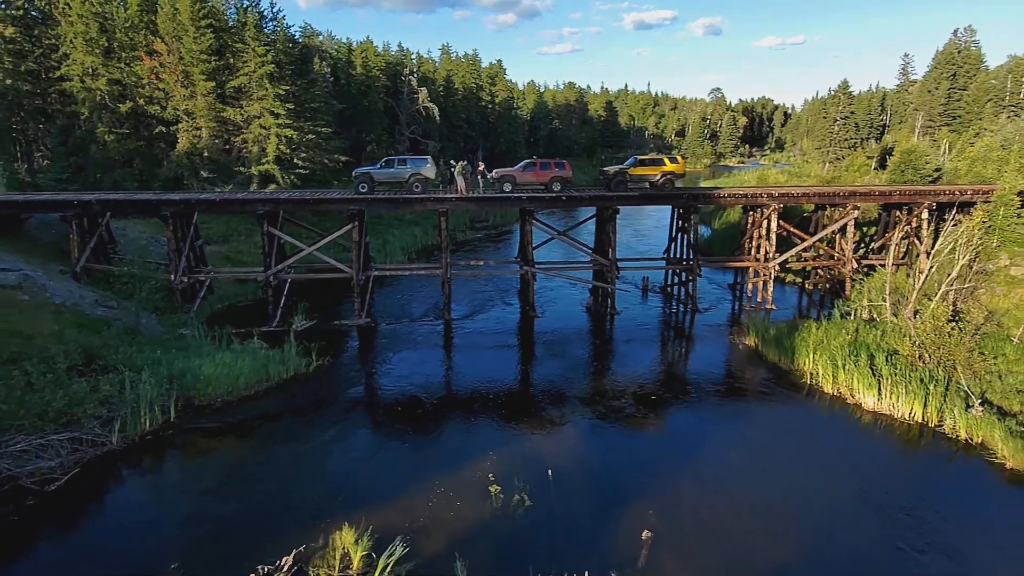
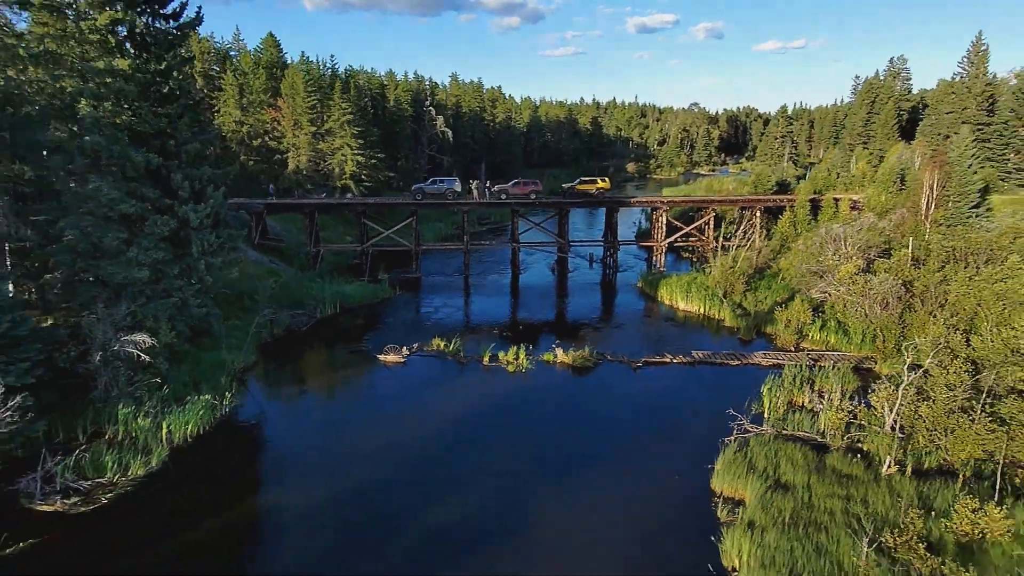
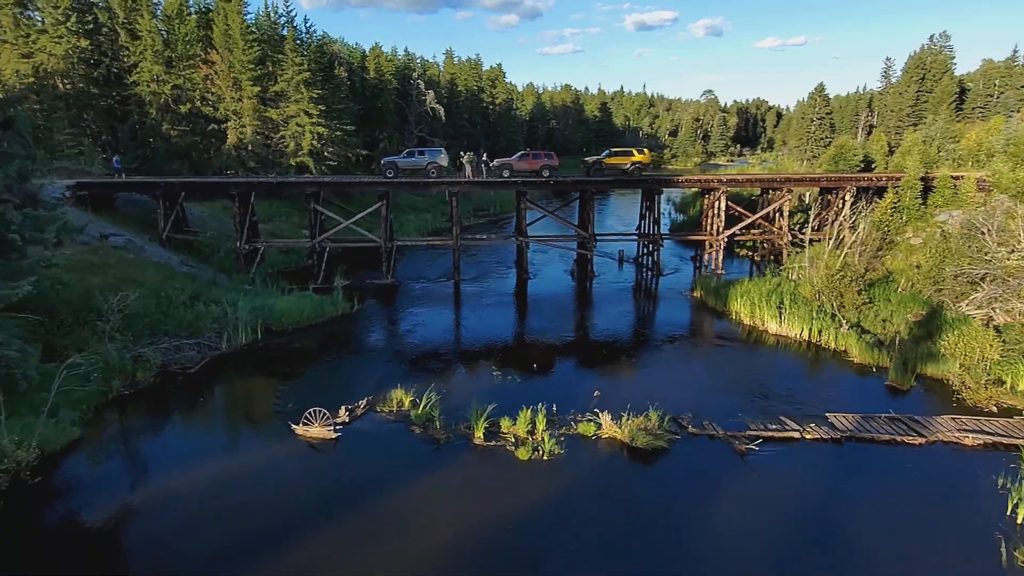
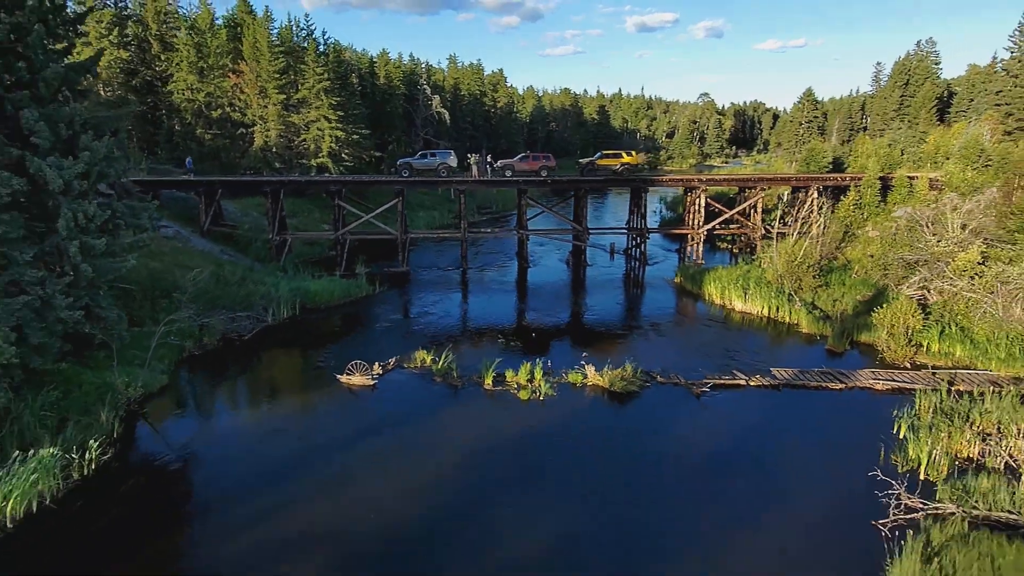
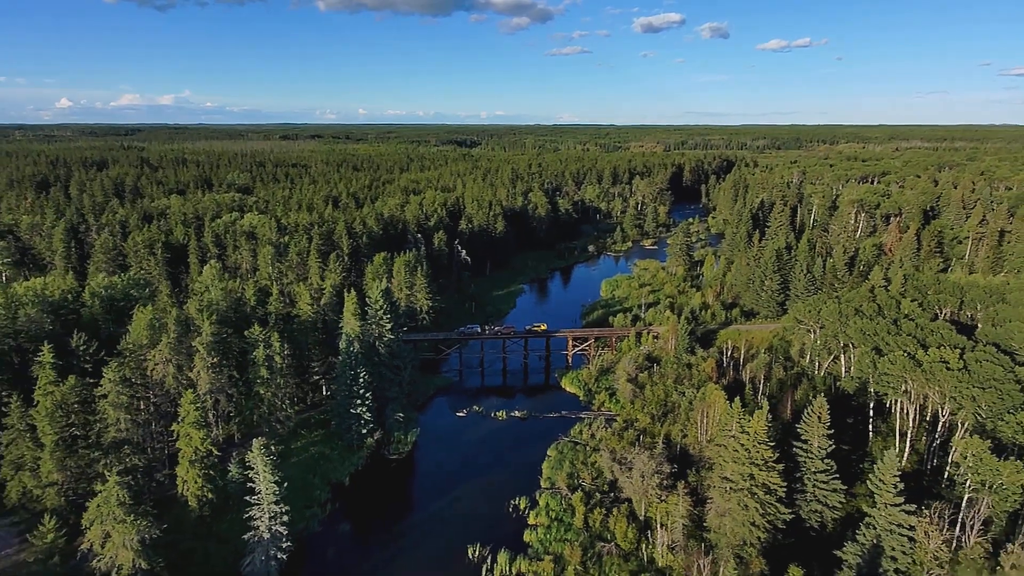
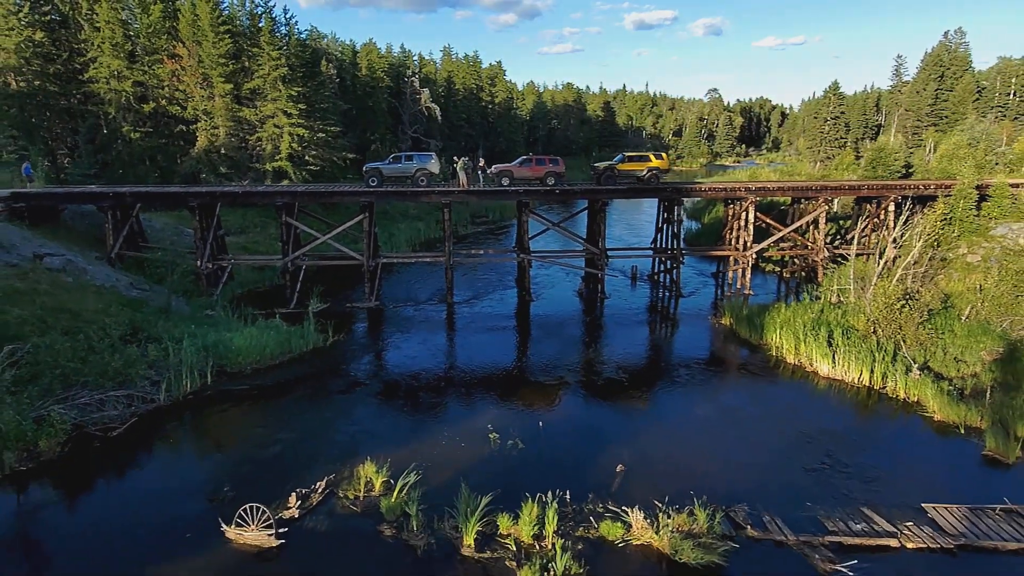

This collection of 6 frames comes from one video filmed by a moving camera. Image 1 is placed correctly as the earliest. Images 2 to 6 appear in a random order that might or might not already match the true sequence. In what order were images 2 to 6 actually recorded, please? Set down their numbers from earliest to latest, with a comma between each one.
6, 3, 4, 2, 5
